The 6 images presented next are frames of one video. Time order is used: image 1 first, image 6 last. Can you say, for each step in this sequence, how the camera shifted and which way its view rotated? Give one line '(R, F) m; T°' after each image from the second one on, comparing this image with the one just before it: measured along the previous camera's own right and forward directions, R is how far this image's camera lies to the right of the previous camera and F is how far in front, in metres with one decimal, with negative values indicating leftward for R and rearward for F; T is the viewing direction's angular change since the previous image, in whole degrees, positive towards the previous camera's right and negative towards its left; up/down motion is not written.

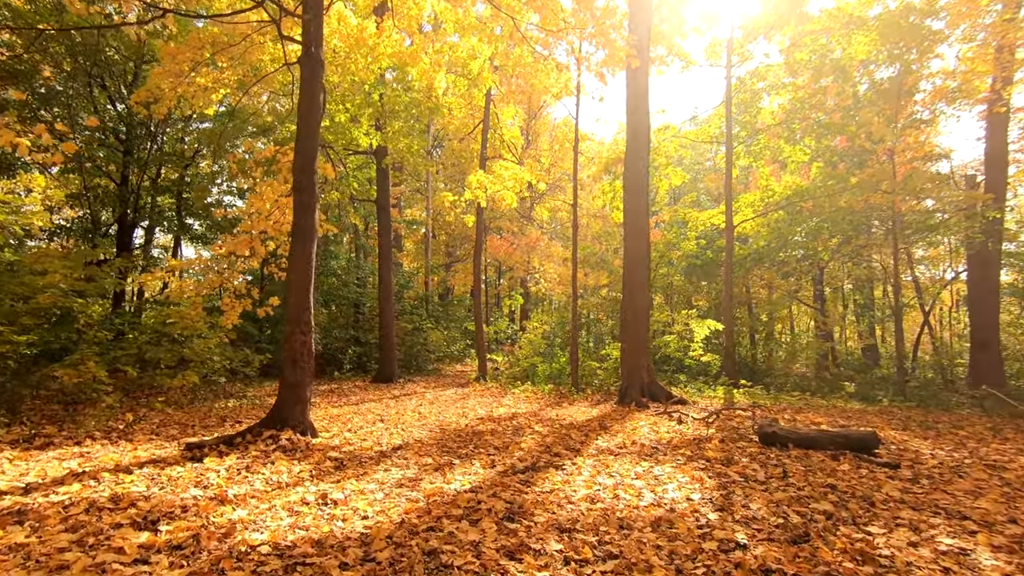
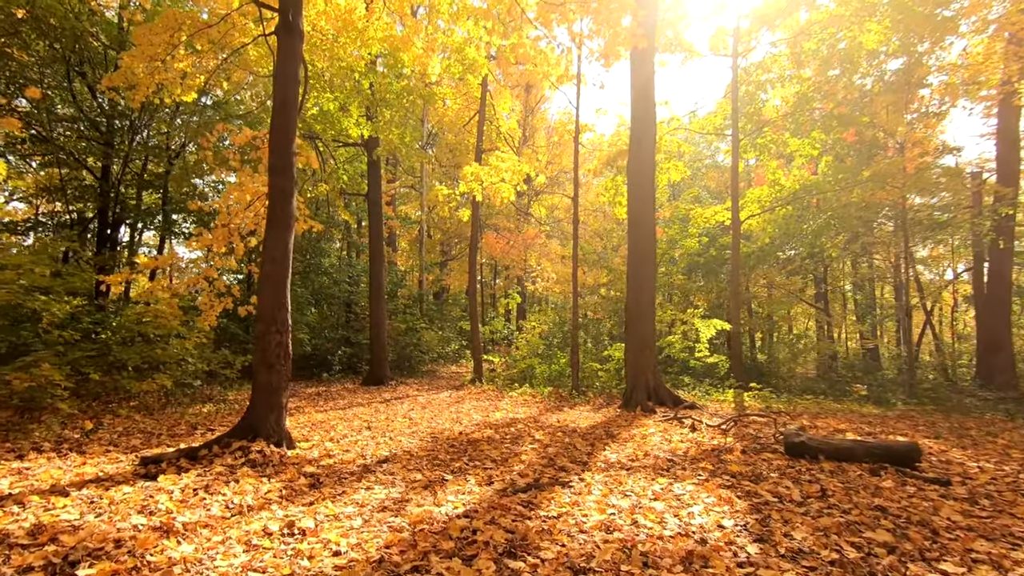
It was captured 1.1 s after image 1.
(0.0, +0.5) m; 0°
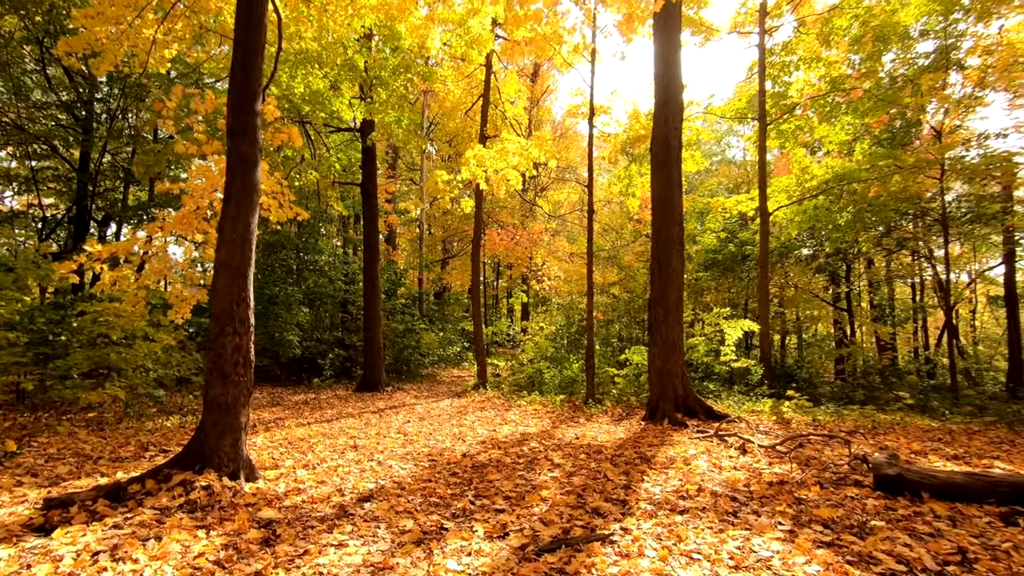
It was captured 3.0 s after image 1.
(-0.1, +1.0) m; 0°
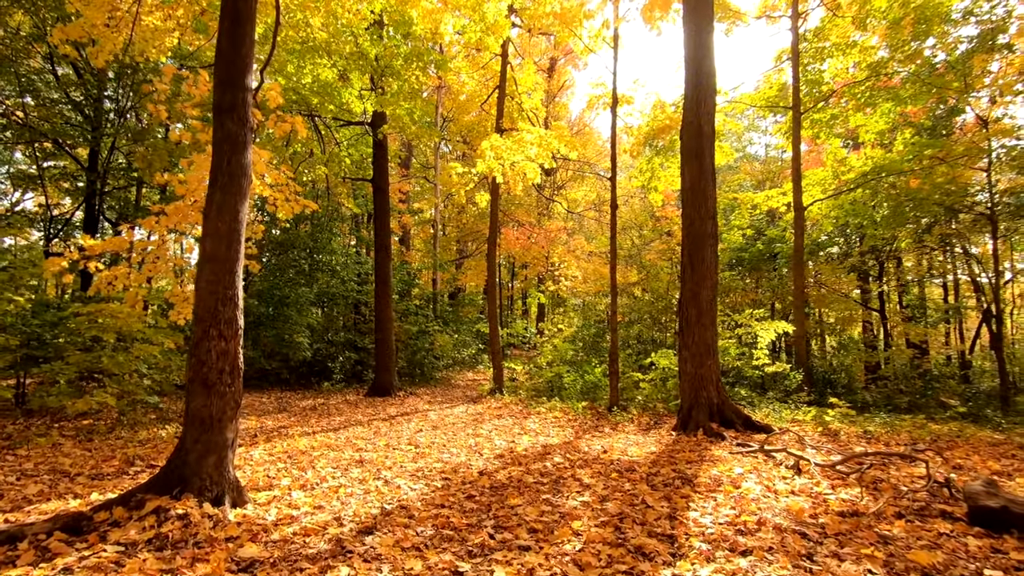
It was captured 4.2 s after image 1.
(-0.1, +0.5) m; -2°
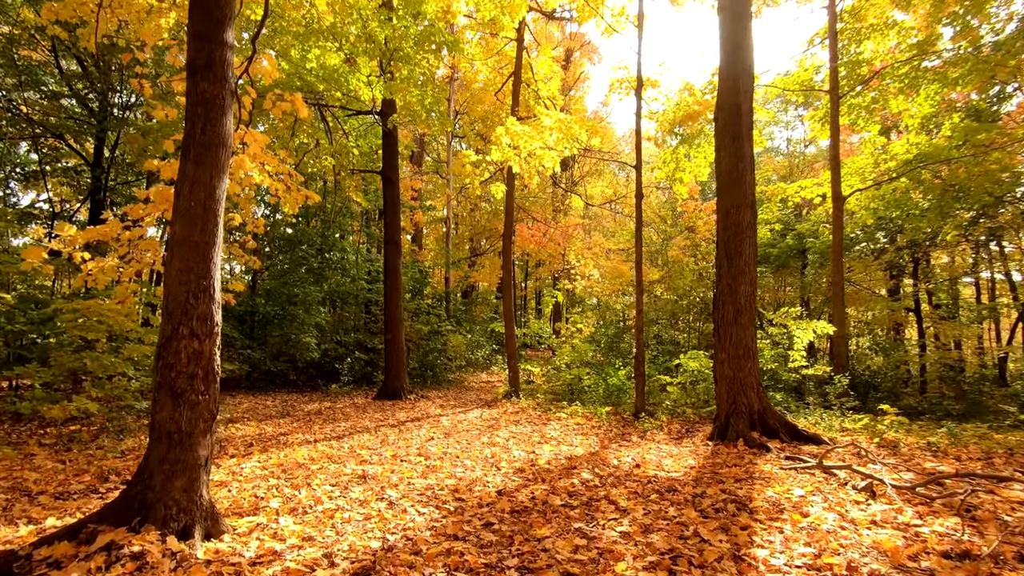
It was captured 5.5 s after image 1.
(-0.1, +0.6) m; -1°
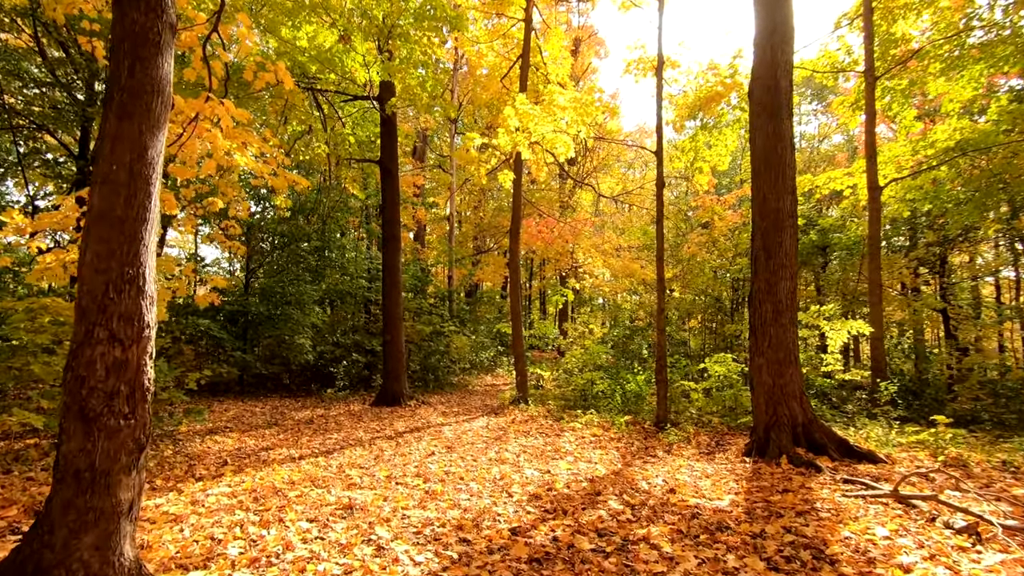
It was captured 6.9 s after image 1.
(-0.1, +0.7) m; 0°
